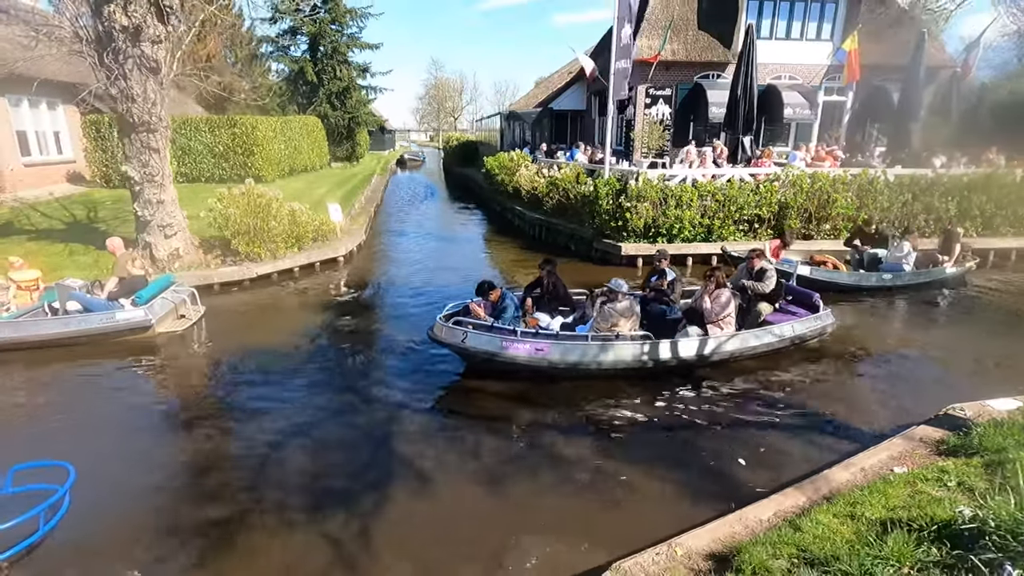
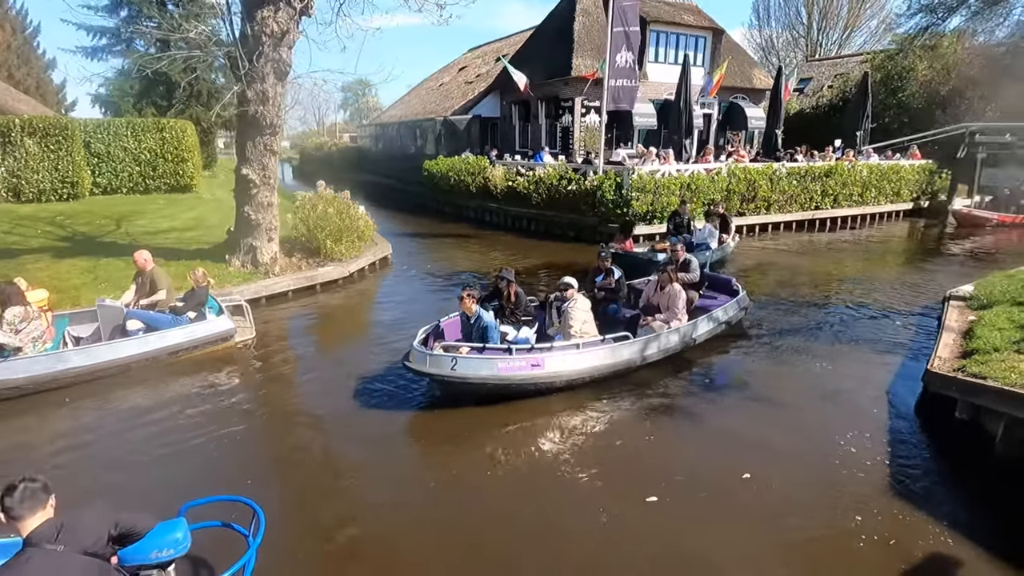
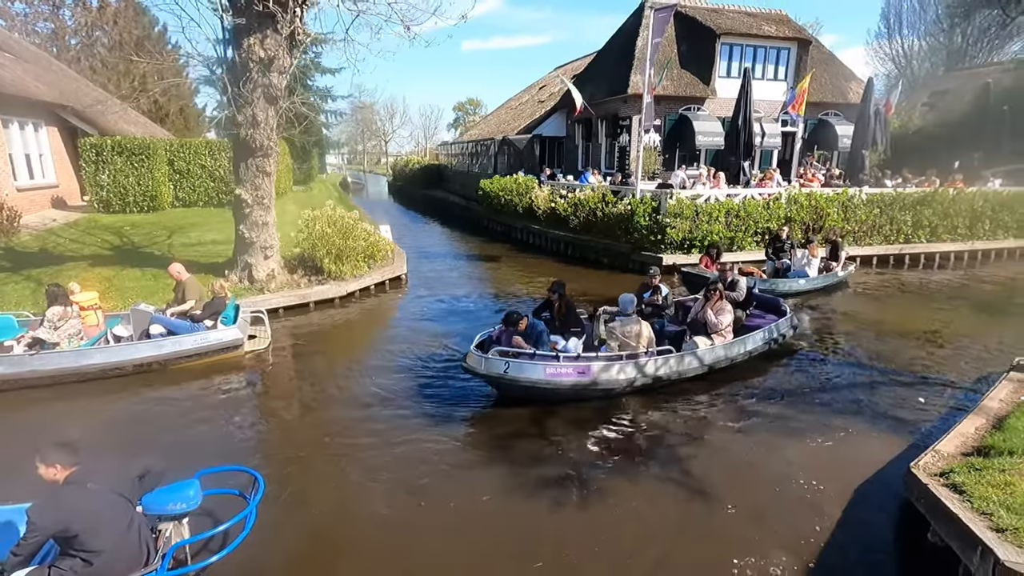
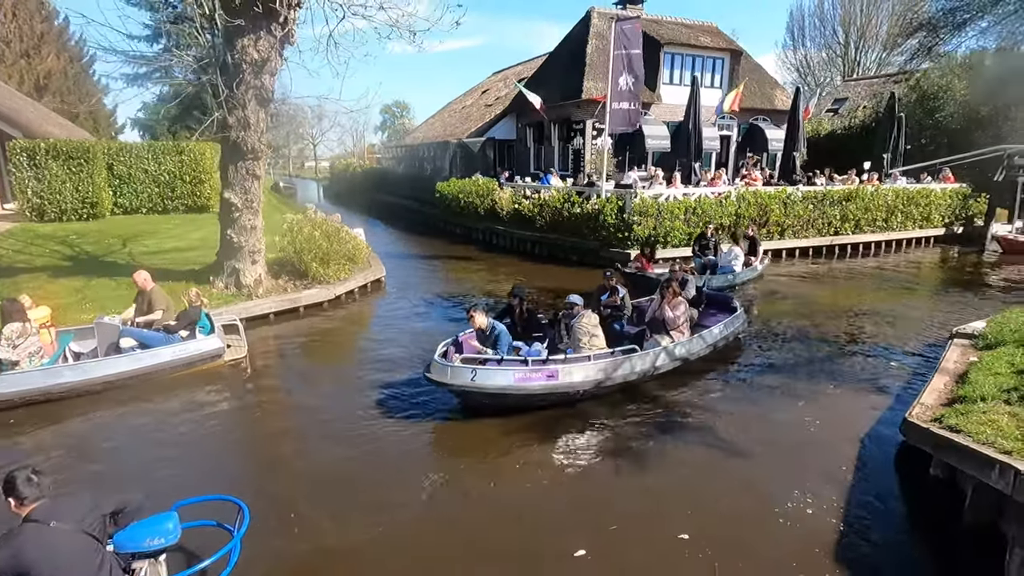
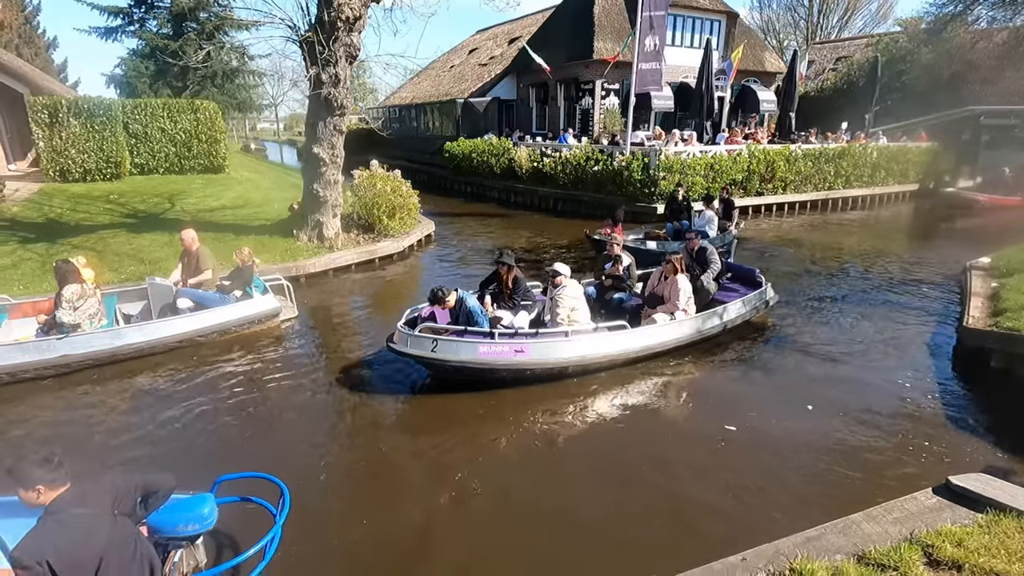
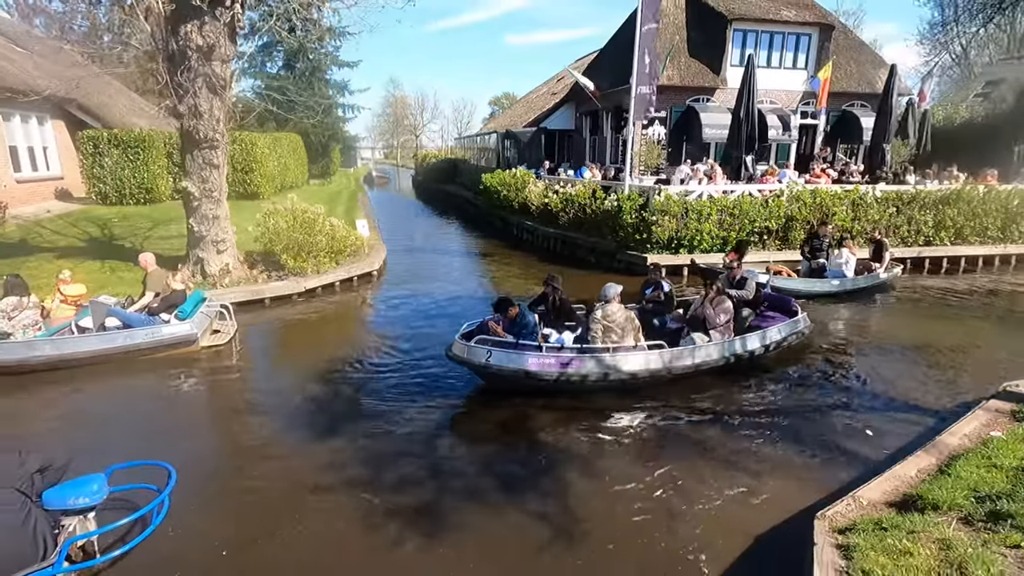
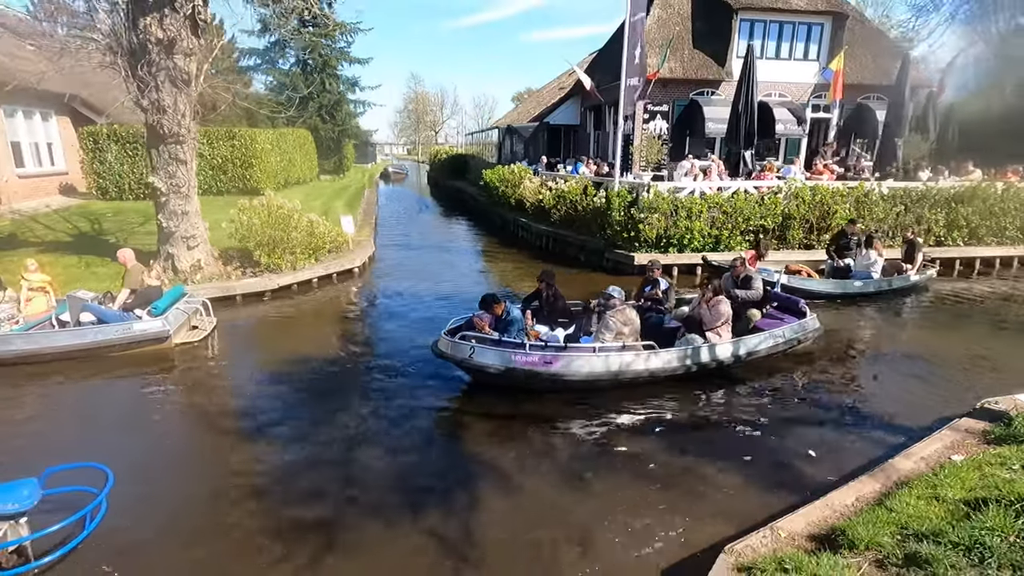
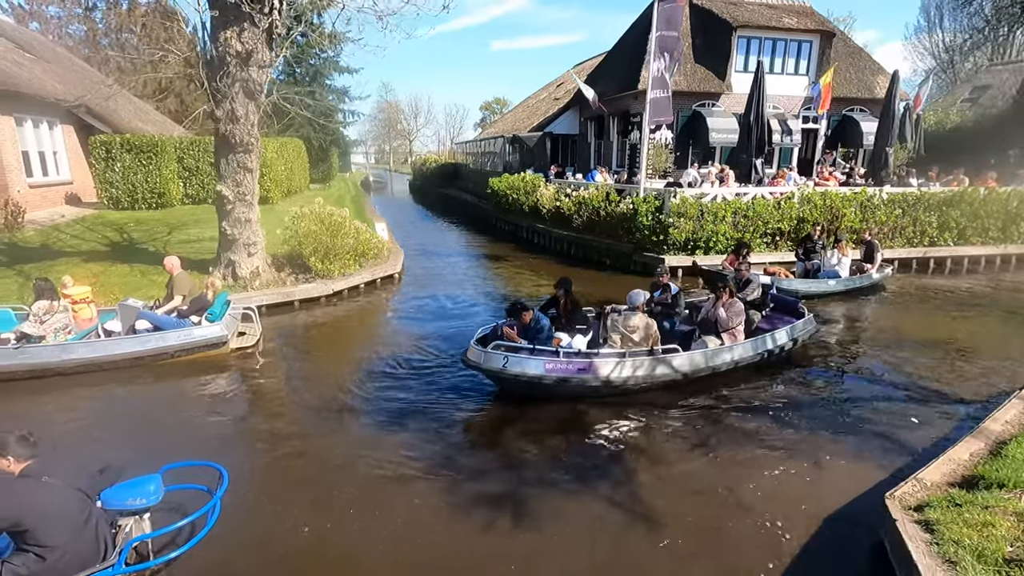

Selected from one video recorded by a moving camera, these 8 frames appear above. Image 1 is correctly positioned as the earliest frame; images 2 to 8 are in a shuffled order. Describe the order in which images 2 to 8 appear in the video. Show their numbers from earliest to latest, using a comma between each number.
7, 6, 8, 3, 4, 2, 5
